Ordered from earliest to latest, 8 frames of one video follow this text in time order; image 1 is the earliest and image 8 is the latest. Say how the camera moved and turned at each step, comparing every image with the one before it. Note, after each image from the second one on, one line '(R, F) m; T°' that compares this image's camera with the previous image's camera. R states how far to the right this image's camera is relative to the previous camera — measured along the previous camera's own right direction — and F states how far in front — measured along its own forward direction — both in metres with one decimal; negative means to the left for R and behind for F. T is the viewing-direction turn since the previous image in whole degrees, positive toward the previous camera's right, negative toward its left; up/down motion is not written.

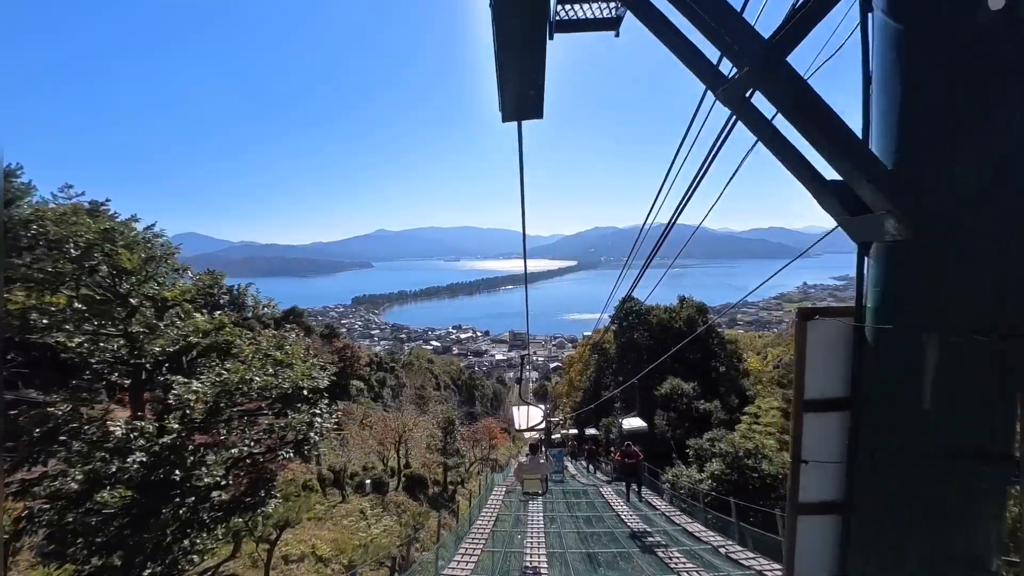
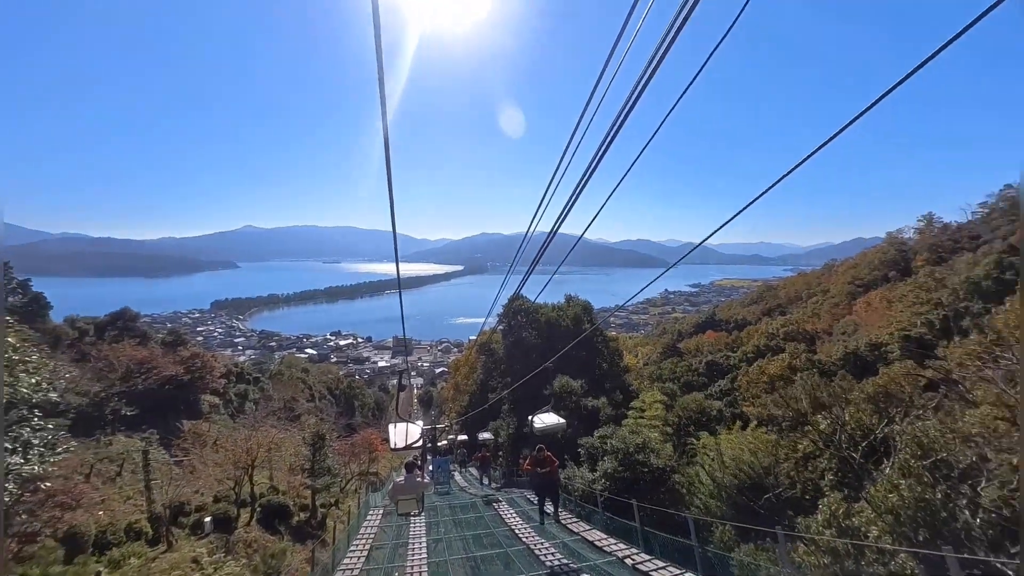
(+0.1, +0.9) m; +14°
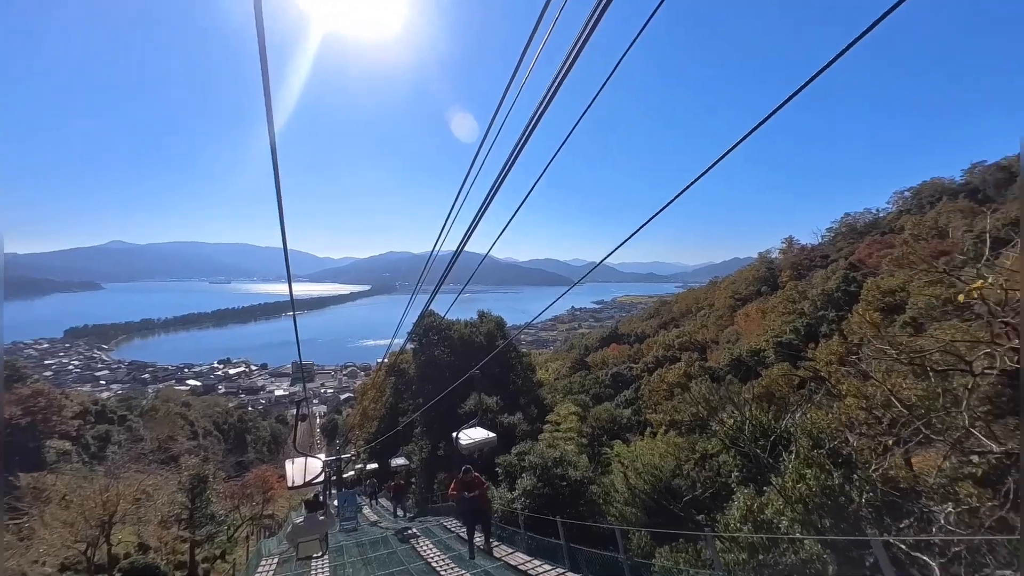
(0.0, +0.3) m; +11°
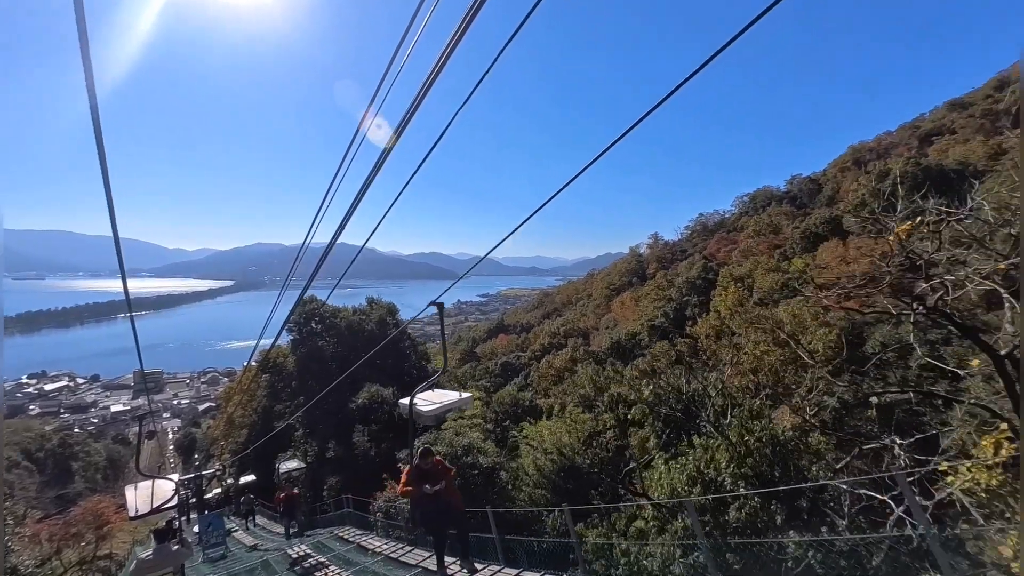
(-0.3, +0.8) m; +14°
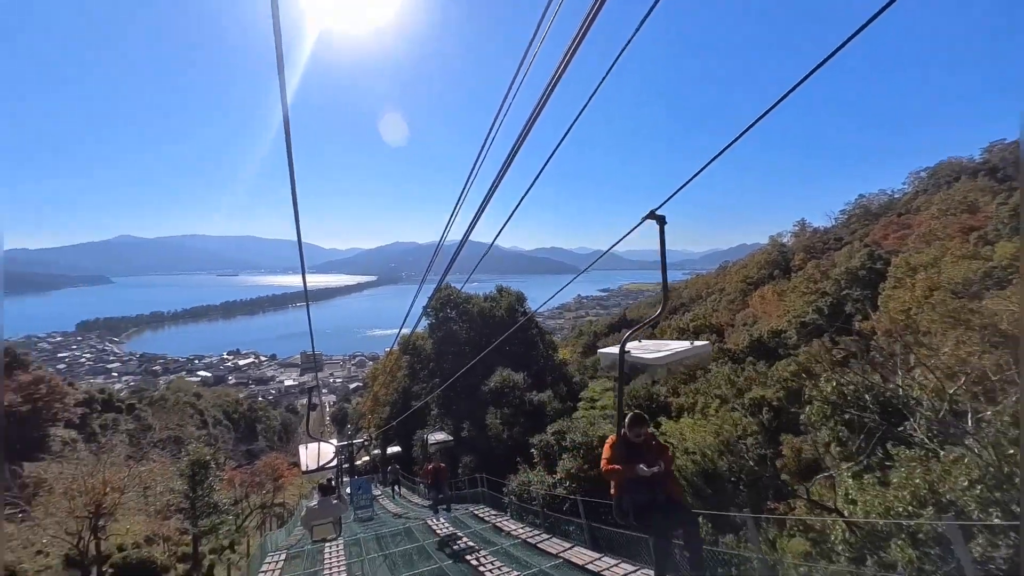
(-0.3, +0.3) m; -15°
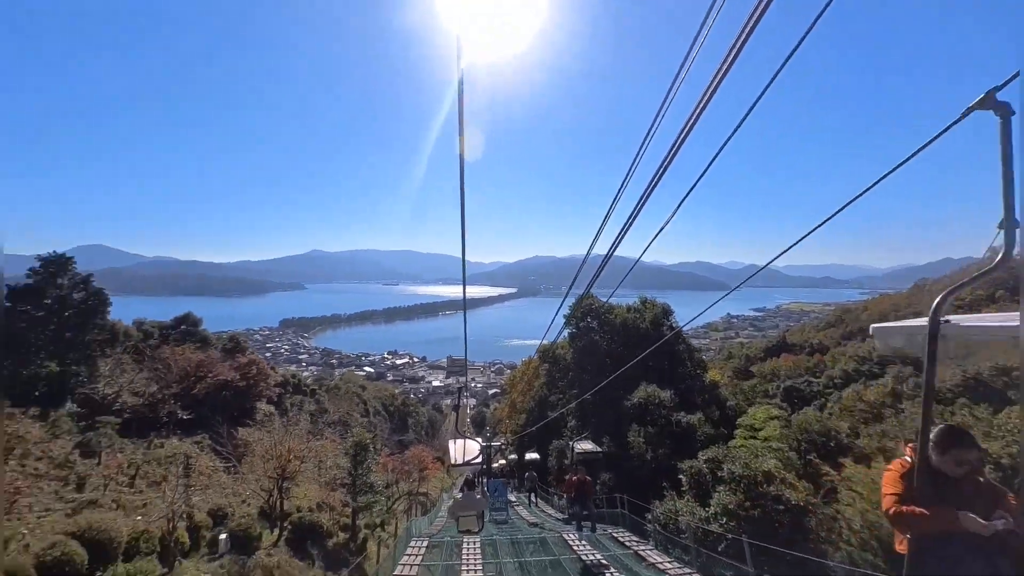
(-0.1, +0.3) m; -17°
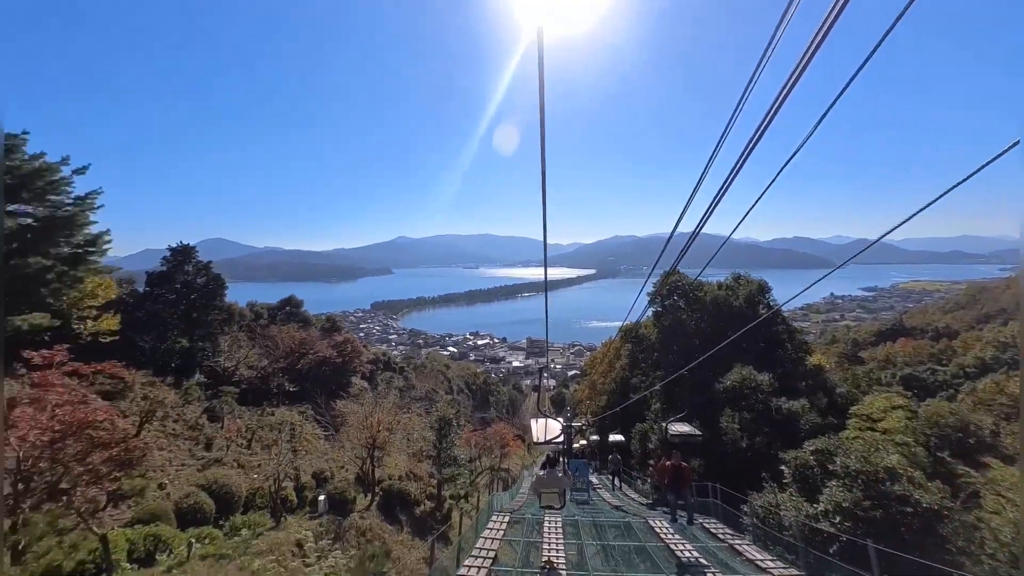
(0.0, +0.2) m; -10°
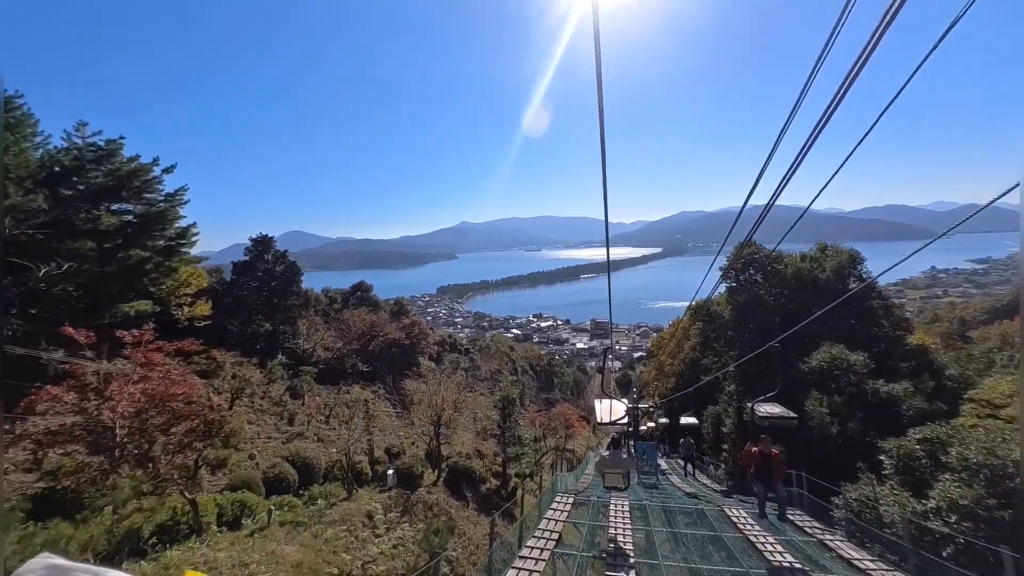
(0.0, +0.2) m; -8°
